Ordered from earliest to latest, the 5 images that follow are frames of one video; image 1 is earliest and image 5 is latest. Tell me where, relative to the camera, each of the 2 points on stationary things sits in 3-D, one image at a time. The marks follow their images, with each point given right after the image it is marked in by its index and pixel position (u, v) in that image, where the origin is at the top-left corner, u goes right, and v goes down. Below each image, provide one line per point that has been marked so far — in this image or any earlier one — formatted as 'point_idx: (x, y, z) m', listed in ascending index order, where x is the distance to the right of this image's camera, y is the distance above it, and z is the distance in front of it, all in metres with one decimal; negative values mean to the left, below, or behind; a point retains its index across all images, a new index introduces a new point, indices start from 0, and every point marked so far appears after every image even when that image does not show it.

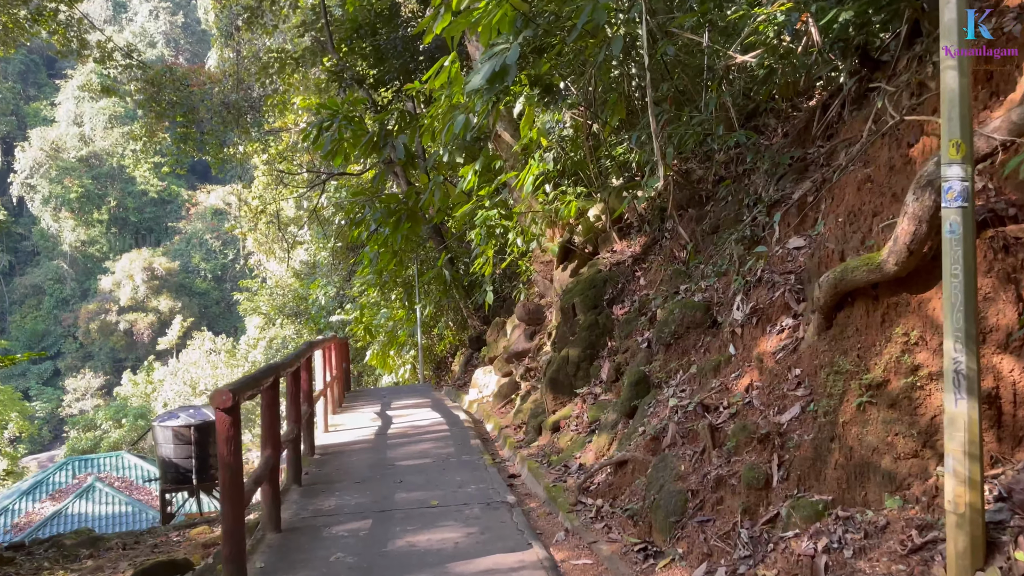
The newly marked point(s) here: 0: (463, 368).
0: (-0.7, -1.2, +11.6) m
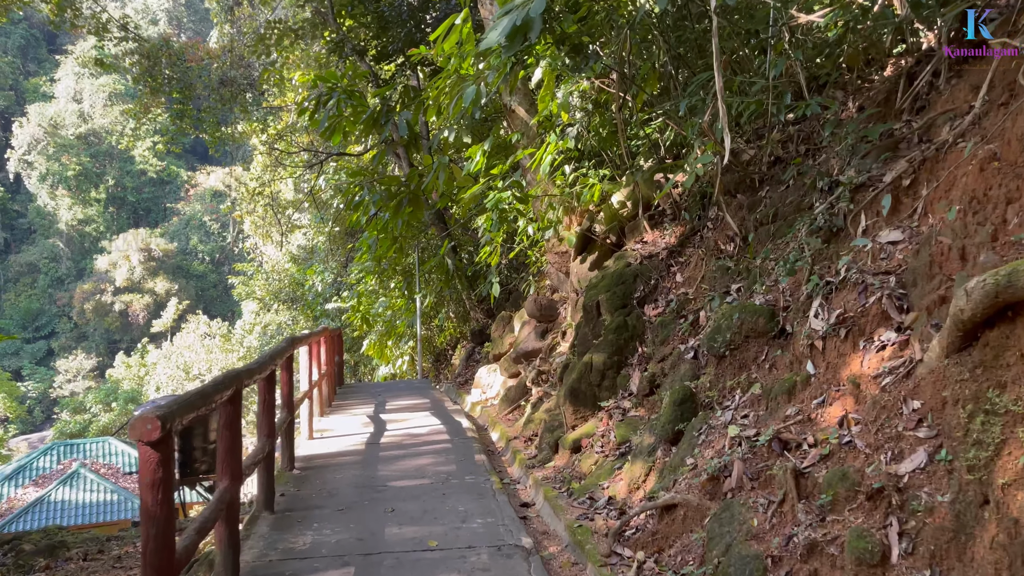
0: (-0.7, -1.1, +10.9) m
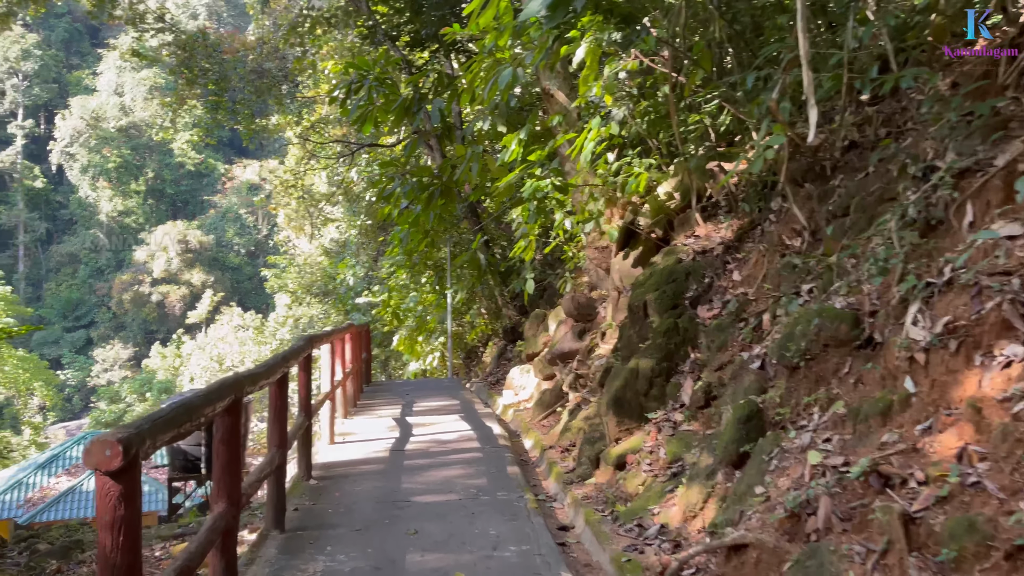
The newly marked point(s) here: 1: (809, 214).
0: (-0.2, -1.0, +10.6) m
1: (+1.3, +0.3, +3.4) m
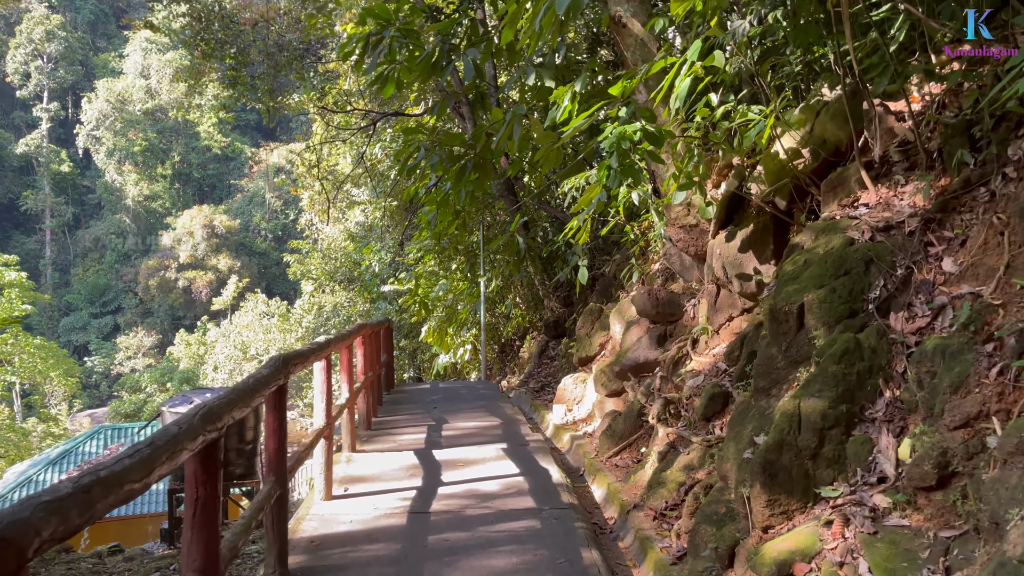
0: (+0.3, -0.9, +9.3) m
1: (+1.5, +0.3, +2.0) m
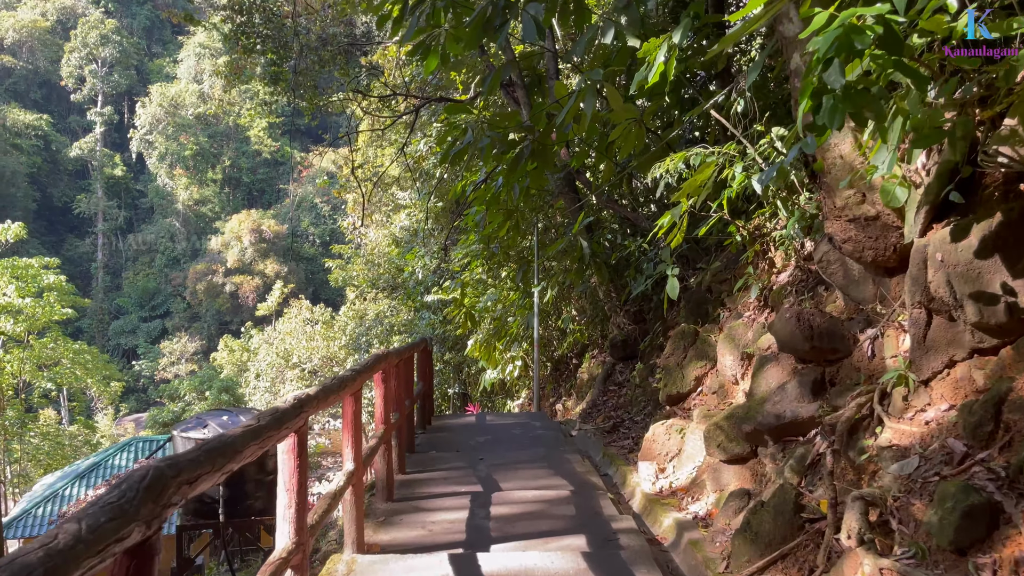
0: (+0.9, -1.0, +7.9) m
1: (+1.7, +0.3, +0.6) m
